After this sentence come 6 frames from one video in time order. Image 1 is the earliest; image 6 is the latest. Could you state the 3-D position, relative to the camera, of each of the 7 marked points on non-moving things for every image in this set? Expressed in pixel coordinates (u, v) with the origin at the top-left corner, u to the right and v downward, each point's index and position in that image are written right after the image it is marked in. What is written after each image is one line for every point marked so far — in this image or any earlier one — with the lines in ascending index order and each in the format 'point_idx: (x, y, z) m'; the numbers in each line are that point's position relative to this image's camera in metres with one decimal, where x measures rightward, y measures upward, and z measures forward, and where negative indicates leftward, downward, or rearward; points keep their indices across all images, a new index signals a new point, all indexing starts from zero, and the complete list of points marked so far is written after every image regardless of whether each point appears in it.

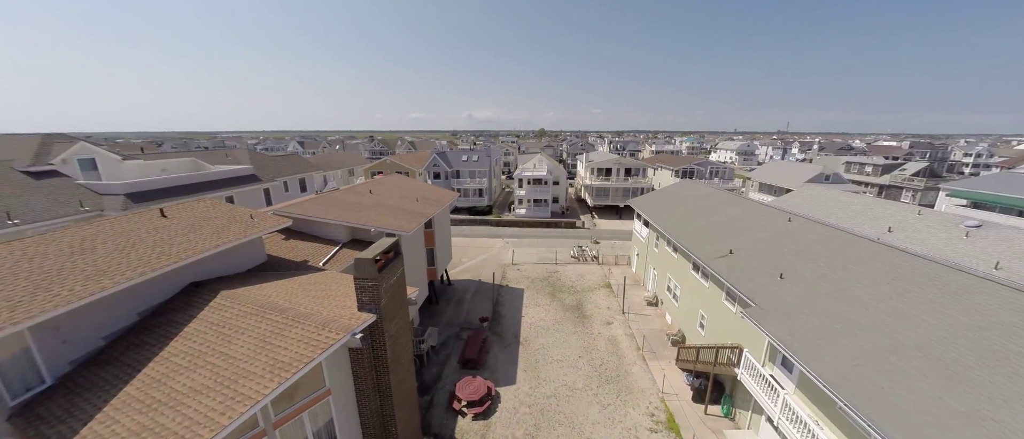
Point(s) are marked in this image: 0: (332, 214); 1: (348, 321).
0: (-8.4, +0.2, +14.6) m
1: (-3.9, -2.4, +7.4) m
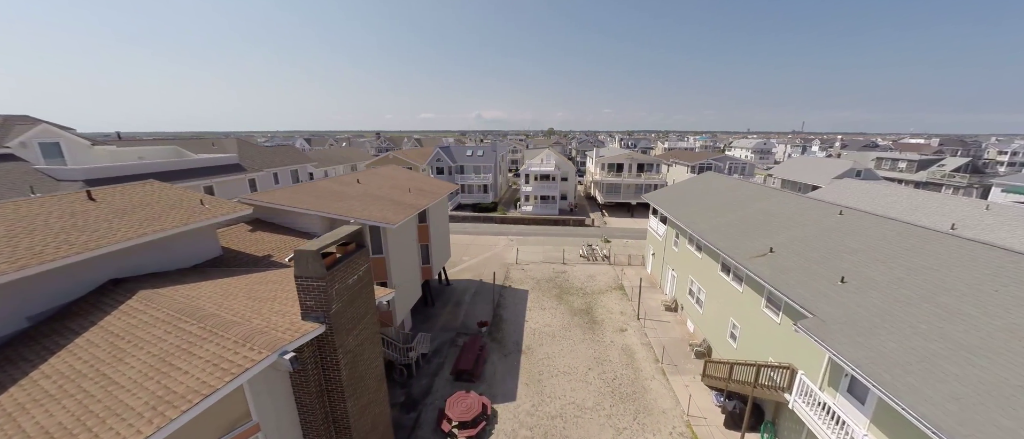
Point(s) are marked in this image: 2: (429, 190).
0: (-8.4, +0.7, +12.8) m
1: (-4.1, -2.1, +5.6) m
2: (-5.0, +1.8, +18.8) m
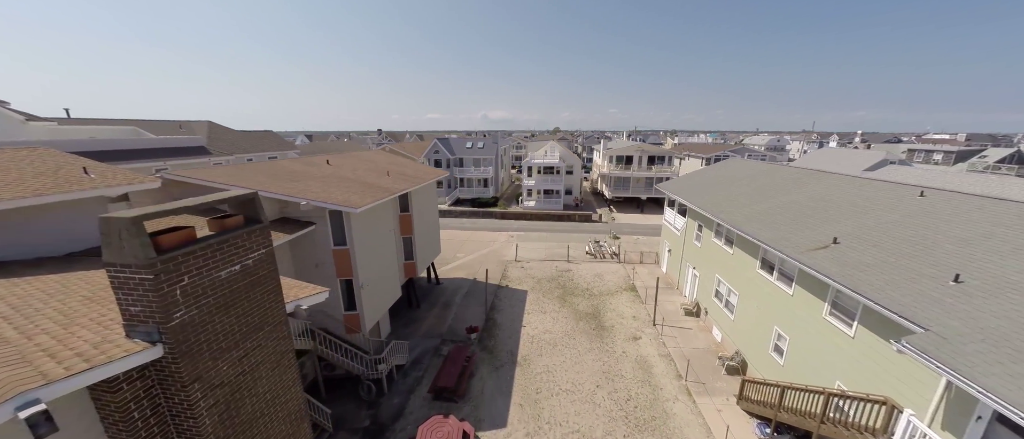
0: (-8.7, +1.2, +10.5) m
1: (-4.6, -1.5, +3.1) m
2: (-5.2, +2.4, +16.4) m
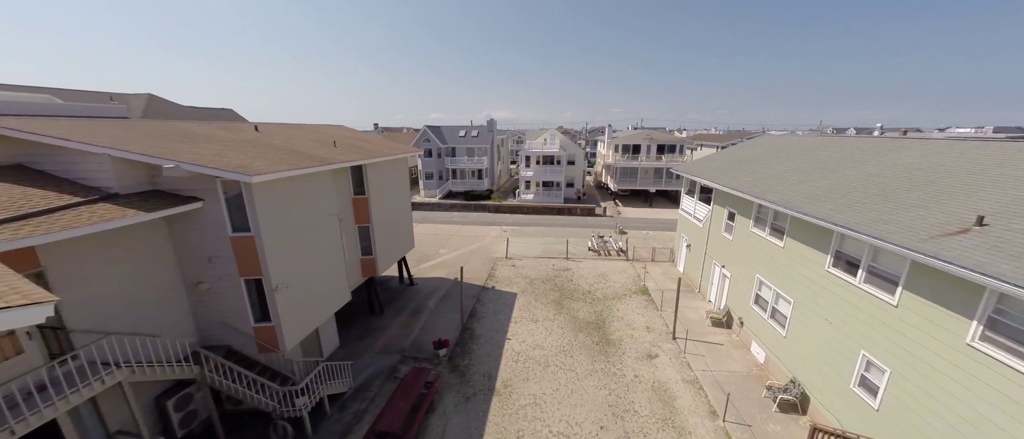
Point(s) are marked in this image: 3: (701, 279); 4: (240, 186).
0: (-9.5, +1.9, +7.3) m
1: (-5.5, -0.9, -0.1) m
2: (-5.9, +3.0, +13.2) m
3: (+9.1, -2.8, +14.9) m
4: (-6.8, +0.8, +7.9) m
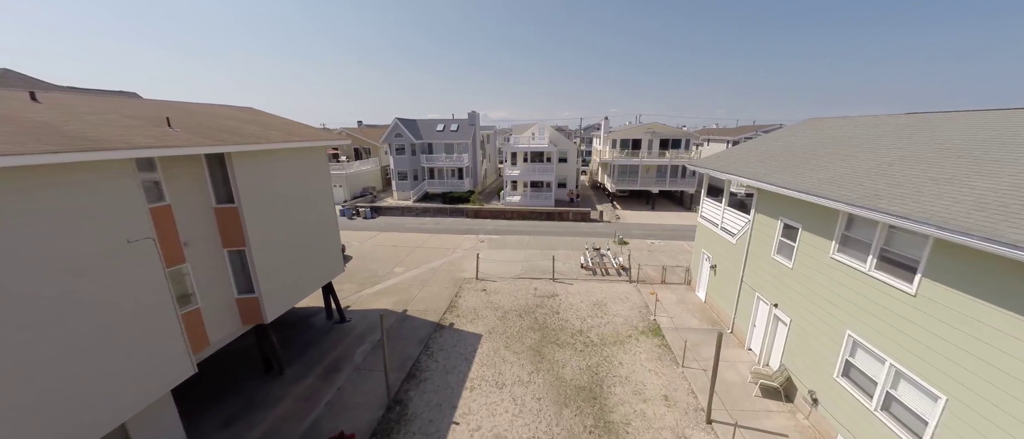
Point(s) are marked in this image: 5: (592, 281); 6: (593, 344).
0: (-10.8, +1.3, +2.9) m
1: (-6.7, -1.4, -4.4) m
2: (-7.3, +2.4, +8.9) m
3: (+7.7, -3.3, +10.6) m
4: (-8.1, +0.3, +3.5) m
5: (+3.9, -3.0, +15.0) m
6: (+2.8, -4.4, +10.9) m
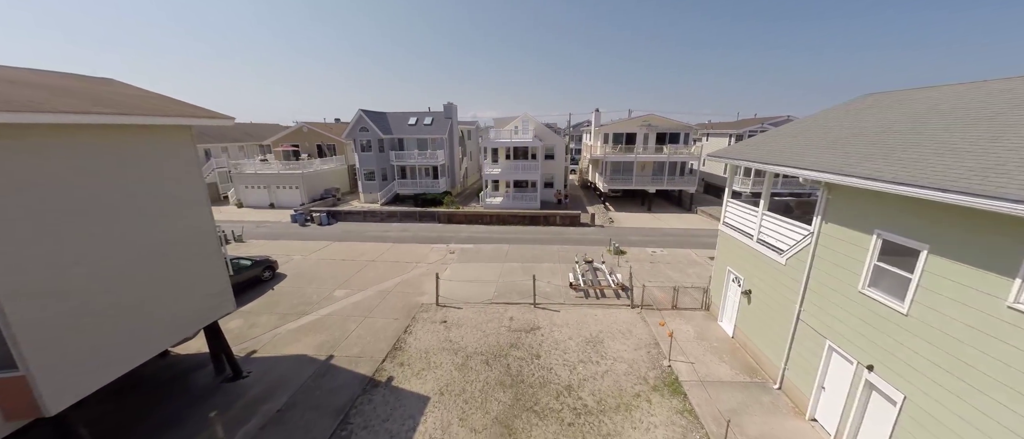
0: (-11.7, +0.9, -0.8) m
1: (-7.3, -1.8, -8.0) m
2: (-8.3, +2.0, +5.3) m
3: (+6.7, -3.6, +7.5) m
4: (-9.0, -0.1, -0.1) m
5: (+2.7, -3.3, +11.7) m
6: (+1.8, -4.7, +7.6) m
